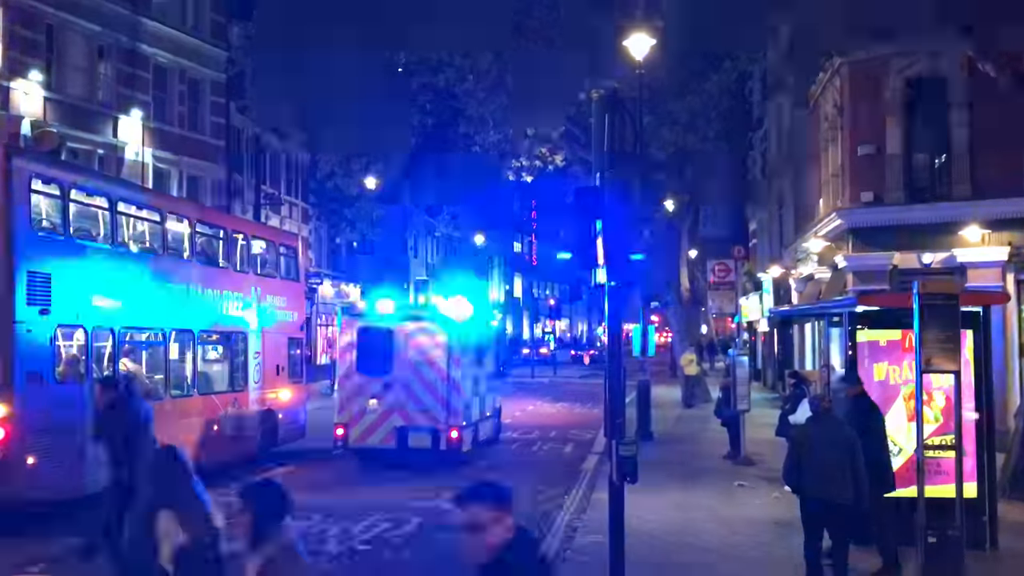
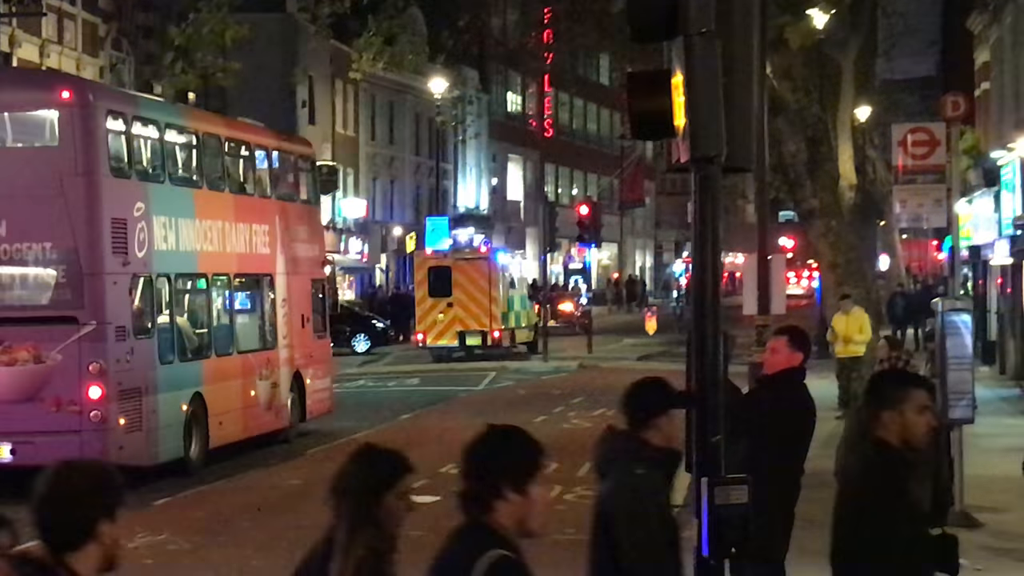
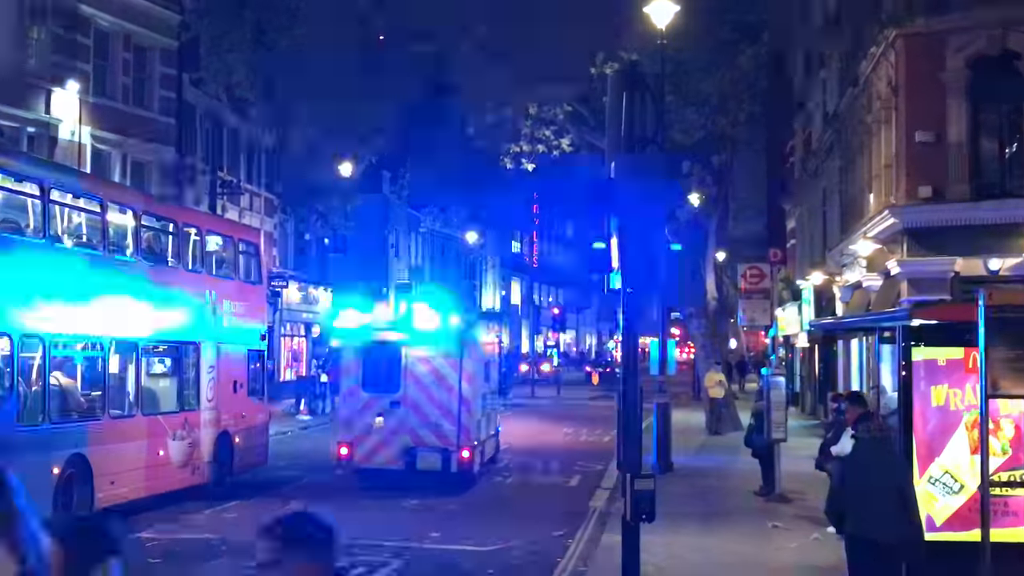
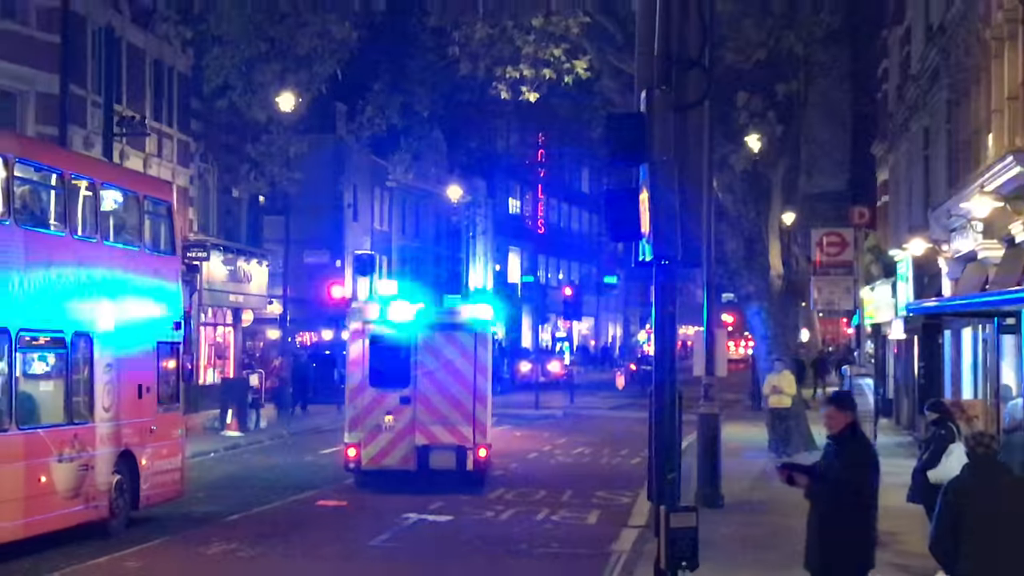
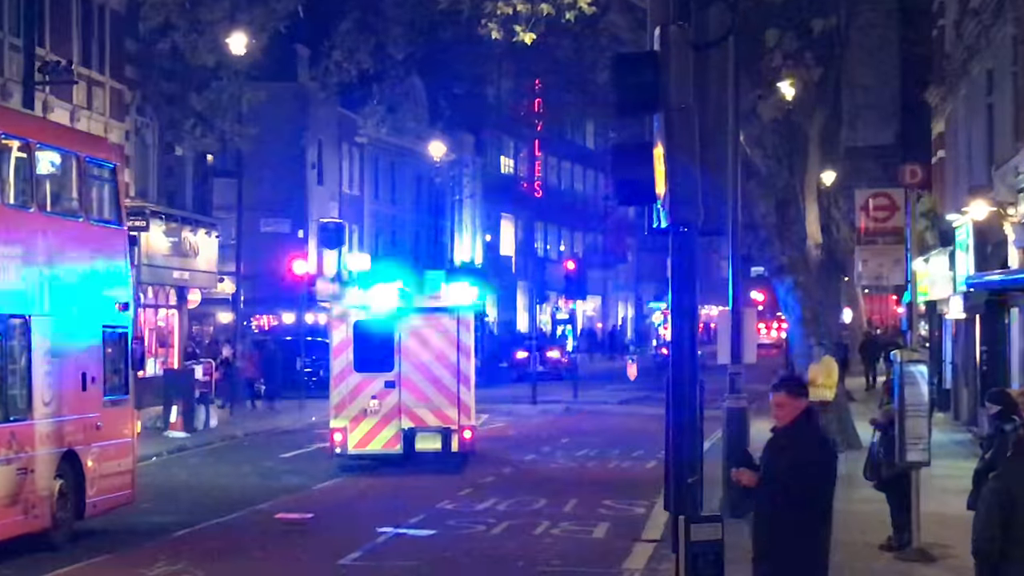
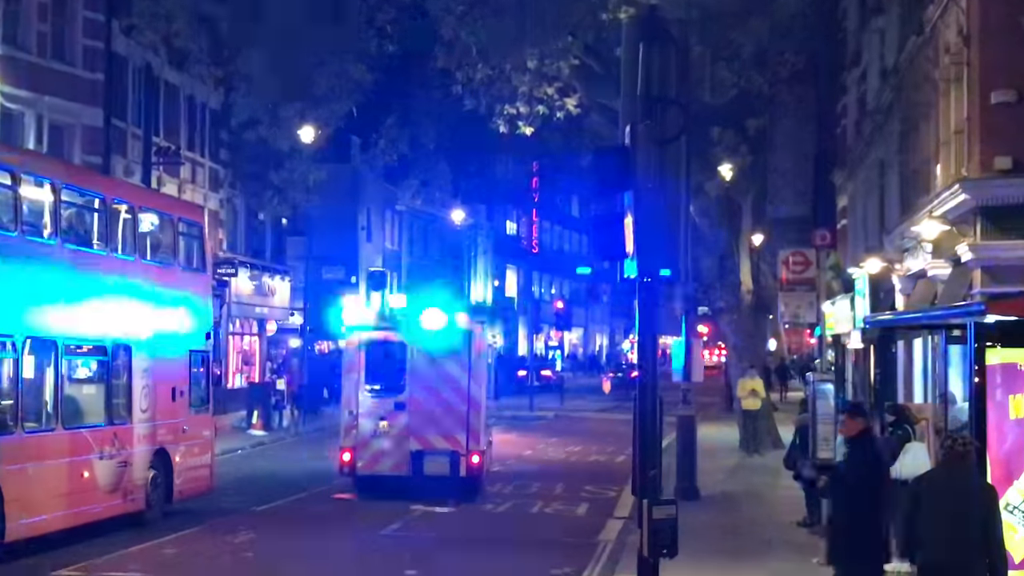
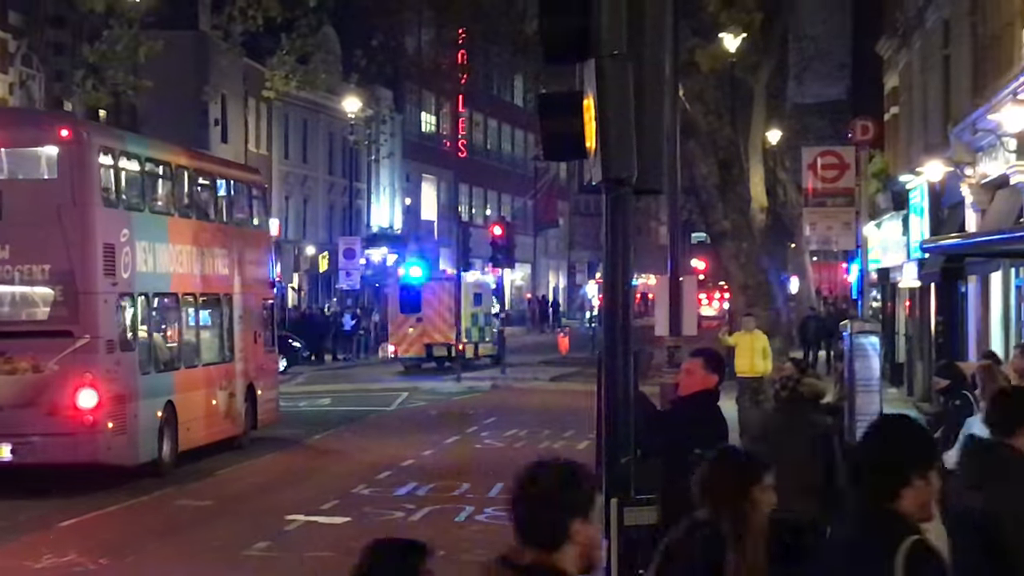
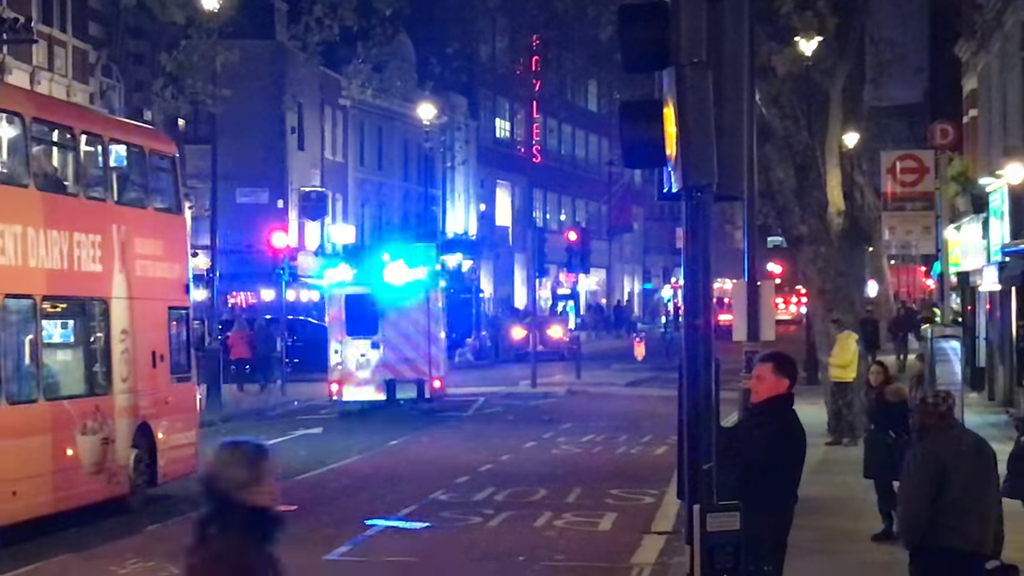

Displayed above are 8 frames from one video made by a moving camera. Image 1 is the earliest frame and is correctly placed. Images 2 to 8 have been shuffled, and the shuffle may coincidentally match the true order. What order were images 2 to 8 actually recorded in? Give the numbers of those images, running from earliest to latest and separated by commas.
3, 6, 4, 5, 8, 2, 7
